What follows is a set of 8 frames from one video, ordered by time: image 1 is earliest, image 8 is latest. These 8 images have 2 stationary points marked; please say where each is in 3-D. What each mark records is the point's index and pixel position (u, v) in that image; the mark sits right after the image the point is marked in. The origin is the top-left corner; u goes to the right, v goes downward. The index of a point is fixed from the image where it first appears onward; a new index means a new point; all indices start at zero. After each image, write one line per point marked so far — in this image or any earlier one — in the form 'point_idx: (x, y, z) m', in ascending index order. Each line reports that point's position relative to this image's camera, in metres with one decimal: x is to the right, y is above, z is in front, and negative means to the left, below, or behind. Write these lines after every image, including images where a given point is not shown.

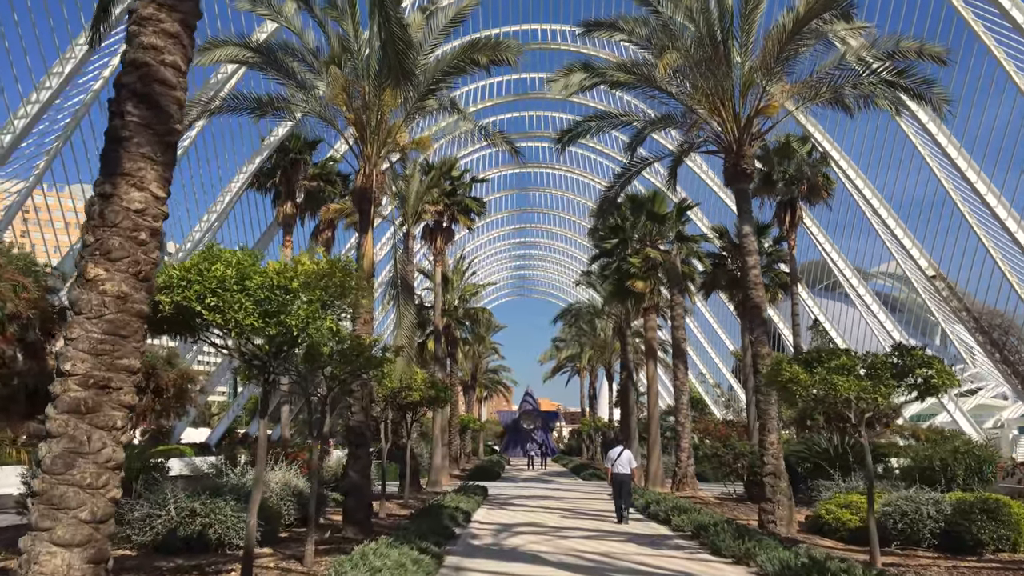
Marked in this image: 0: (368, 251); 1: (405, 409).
0: (-2.6, +0.6, +14.0) m
1: (-2.5, -2.9, +18.9) m
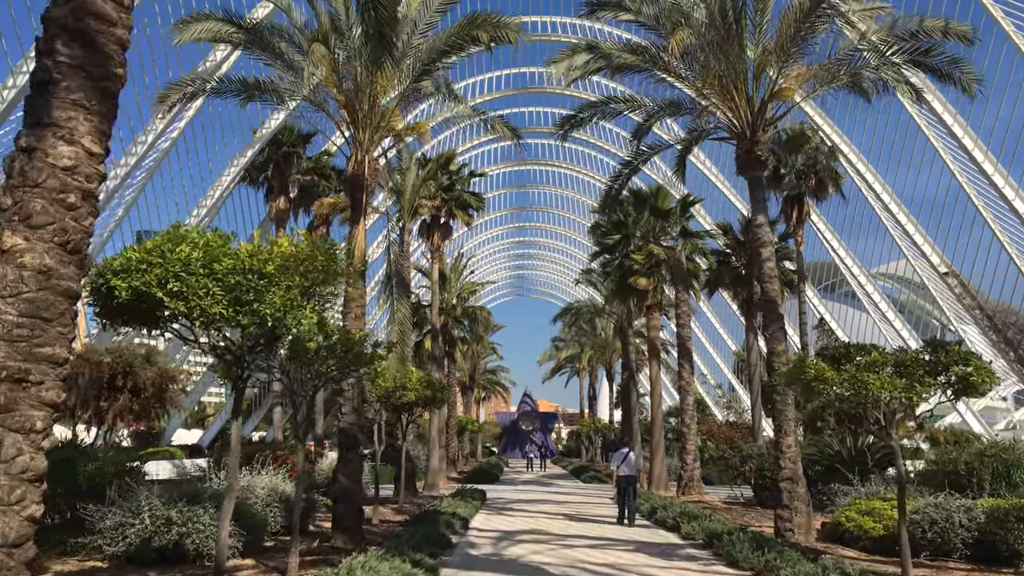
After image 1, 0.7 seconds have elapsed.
0: (-2.6, +0.8, +13.2) m
1: (-2.6, -2.8, +18.0) m
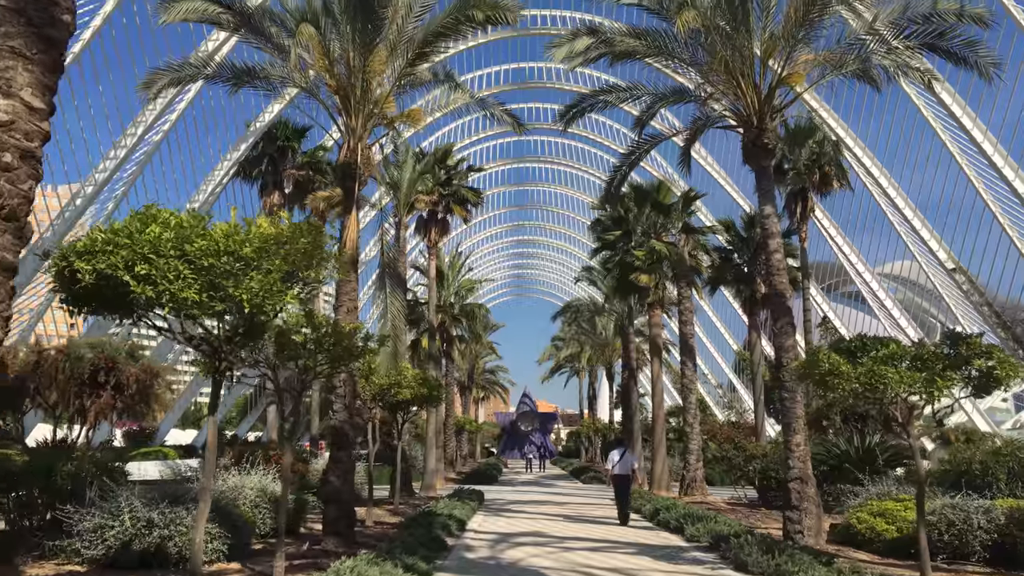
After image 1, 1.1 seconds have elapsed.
0: (-2.6, +0.9, +12.7) m
1: (-2.6, -2.7, +17.5) m
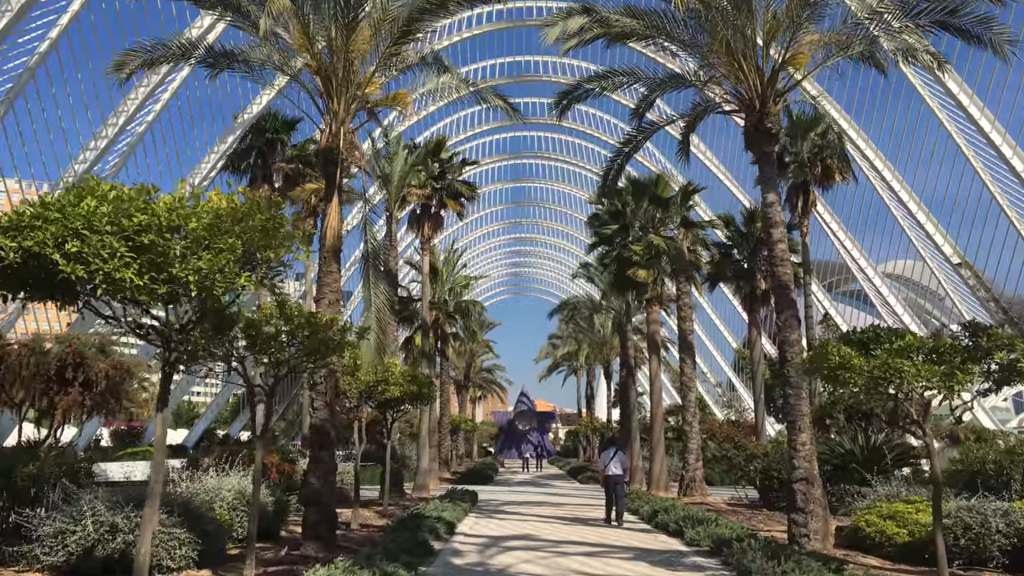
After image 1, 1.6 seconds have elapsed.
0: (-2.8, +1.0, +12.0) m
1: (-2.7, -2.6, +16.9) m
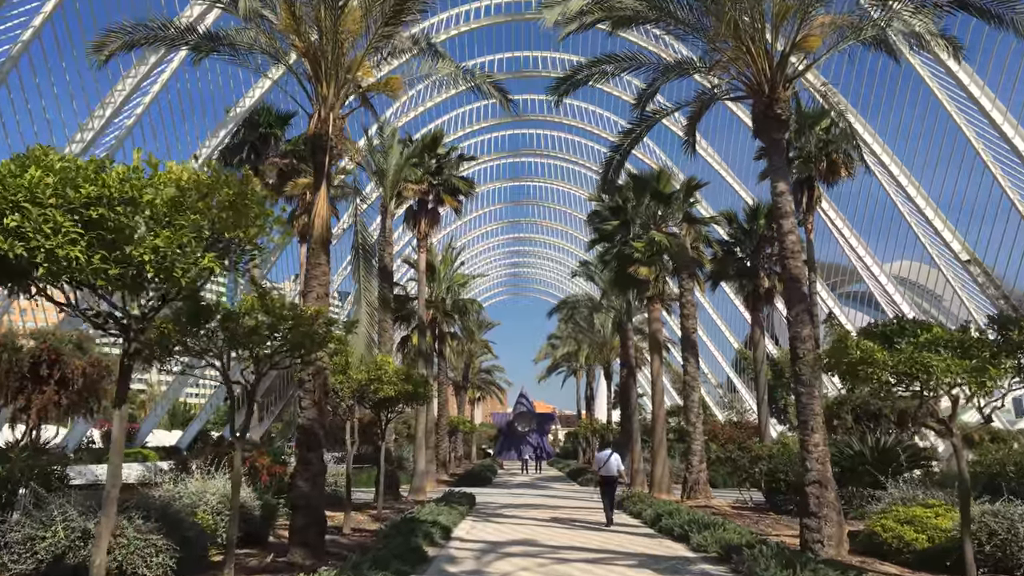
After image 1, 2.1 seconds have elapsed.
0: (-2.8, +1.1, +11.5) m
1: (-2.8, -2.5, +16.3) m
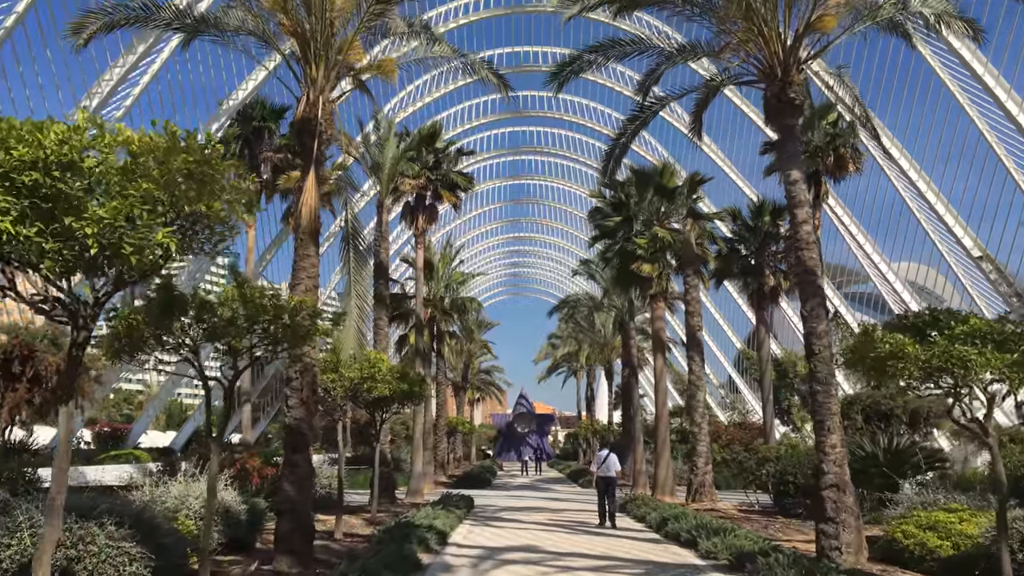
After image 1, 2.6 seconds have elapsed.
0: (-2.8, +1.2, +10.8) m
1: (-2.8, -2.4, +15.7) m
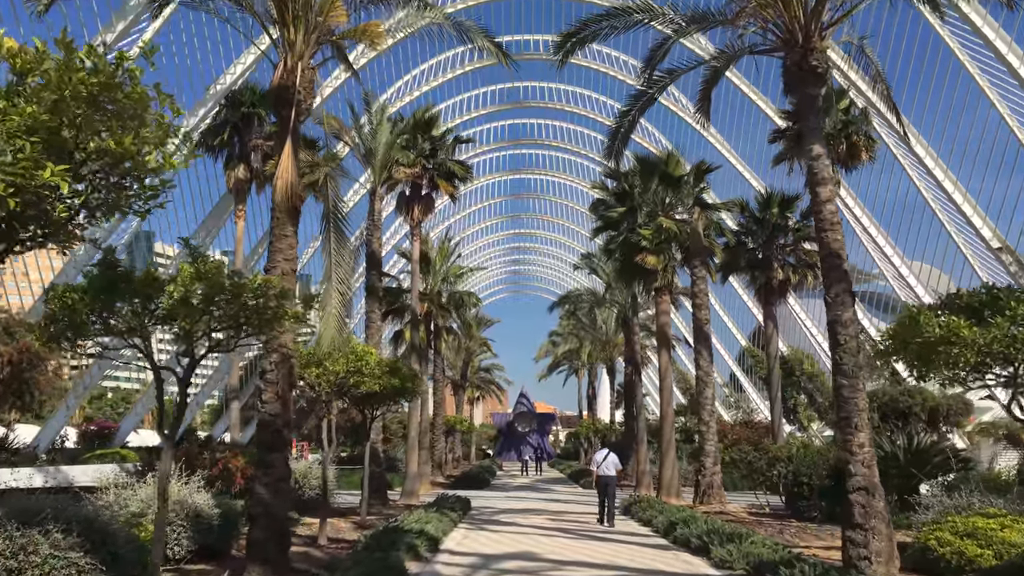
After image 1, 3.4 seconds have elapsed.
0: (-2.9, +1.4, +9.9) m
1: (-2.8, -2.2, +14.7) m
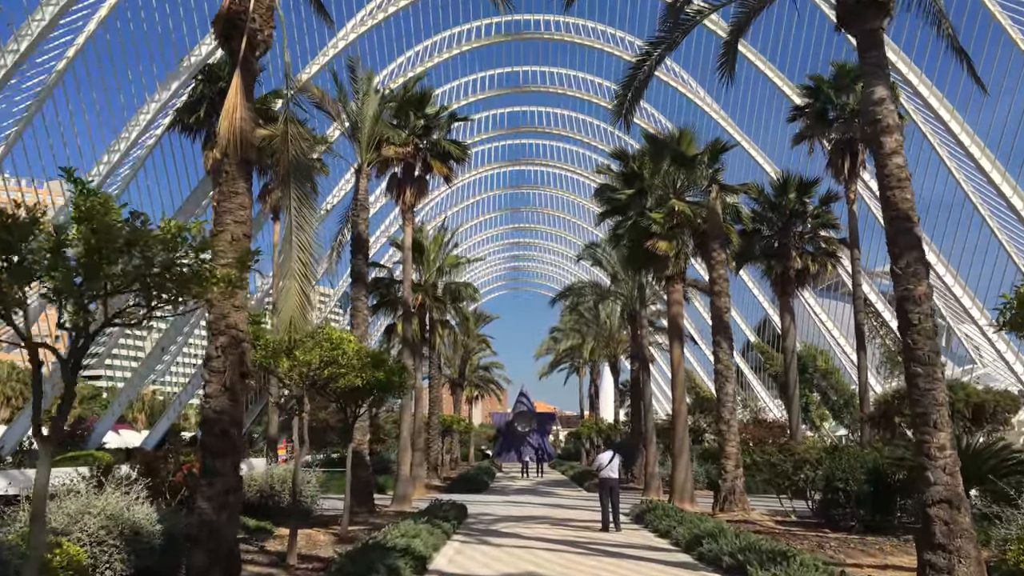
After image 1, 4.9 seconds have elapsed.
0: (-2.9, +1.8, +8.1) m
1: (-2.8, -1.8, +12.9) m
